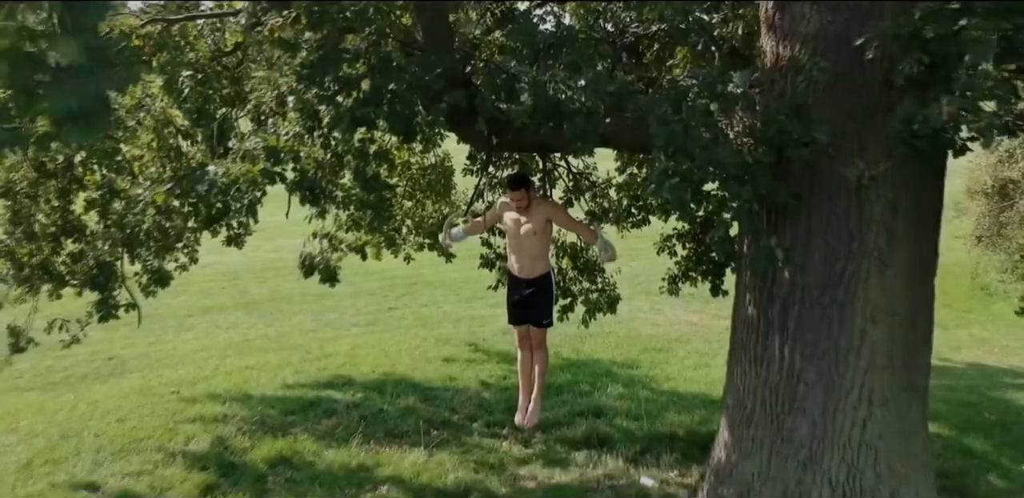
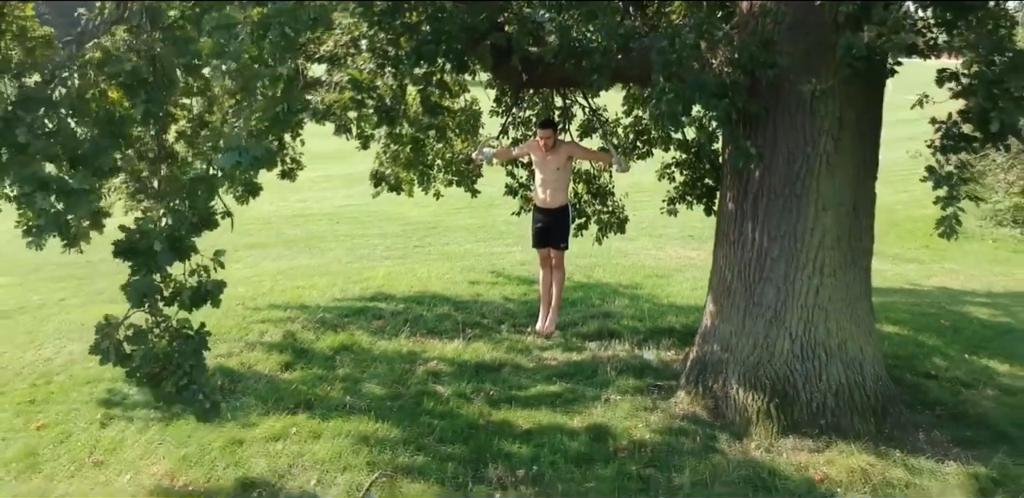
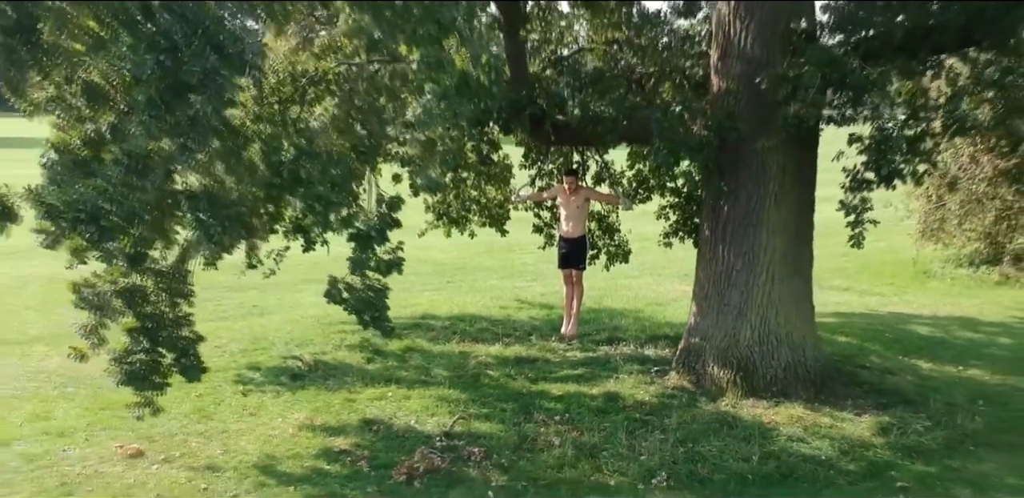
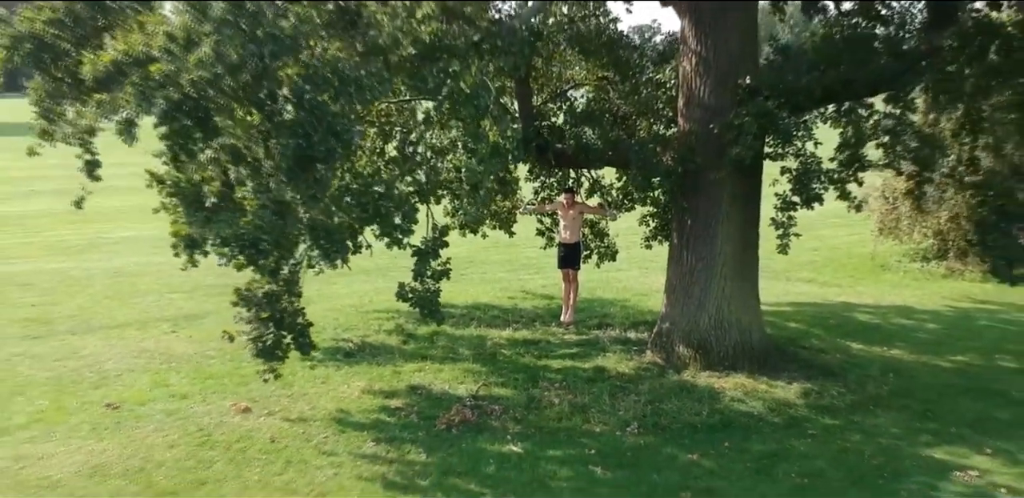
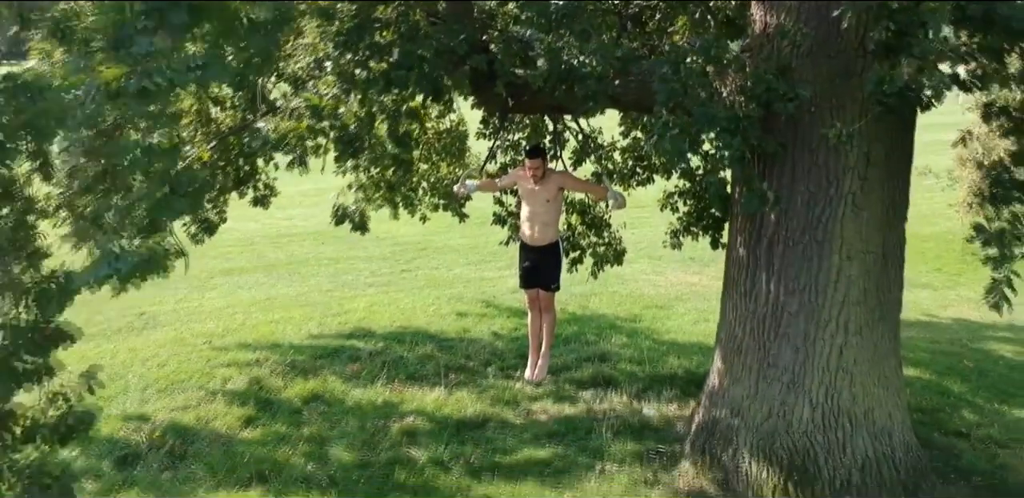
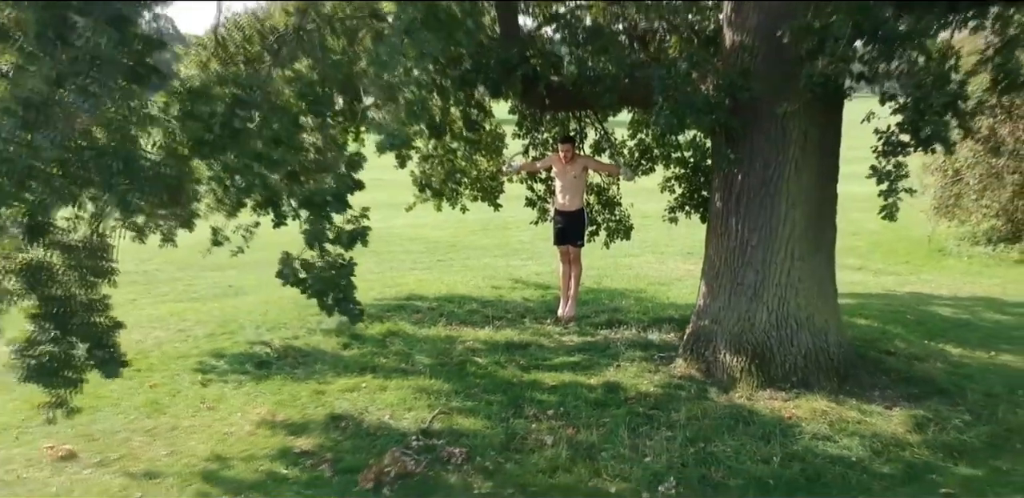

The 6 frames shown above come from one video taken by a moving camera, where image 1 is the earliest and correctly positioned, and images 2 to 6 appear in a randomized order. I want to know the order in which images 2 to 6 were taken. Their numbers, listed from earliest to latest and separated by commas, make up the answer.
5, 2, 6, 3, 4
